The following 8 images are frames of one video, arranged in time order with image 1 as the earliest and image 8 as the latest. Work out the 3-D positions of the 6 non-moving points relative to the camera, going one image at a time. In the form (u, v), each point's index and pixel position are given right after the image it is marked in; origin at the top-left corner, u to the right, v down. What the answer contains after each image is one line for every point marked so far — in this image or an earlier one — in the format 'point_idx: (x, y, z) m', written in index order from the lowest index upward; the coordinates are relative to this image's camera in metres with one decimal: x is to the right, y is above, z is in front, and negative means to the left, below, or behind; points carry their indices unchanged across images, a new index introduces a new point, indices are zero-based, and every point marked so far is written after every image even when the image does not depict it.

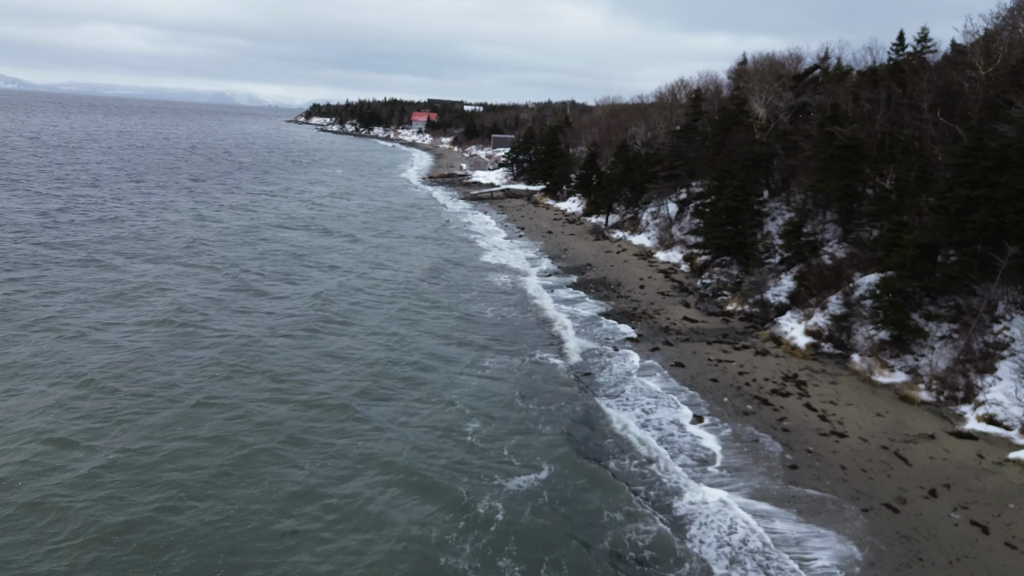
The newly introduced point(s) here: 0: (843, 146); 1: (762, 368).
0: (+9.1, +3.9, +20.0) m
1: (+5.9, -1.9, +17.0) m
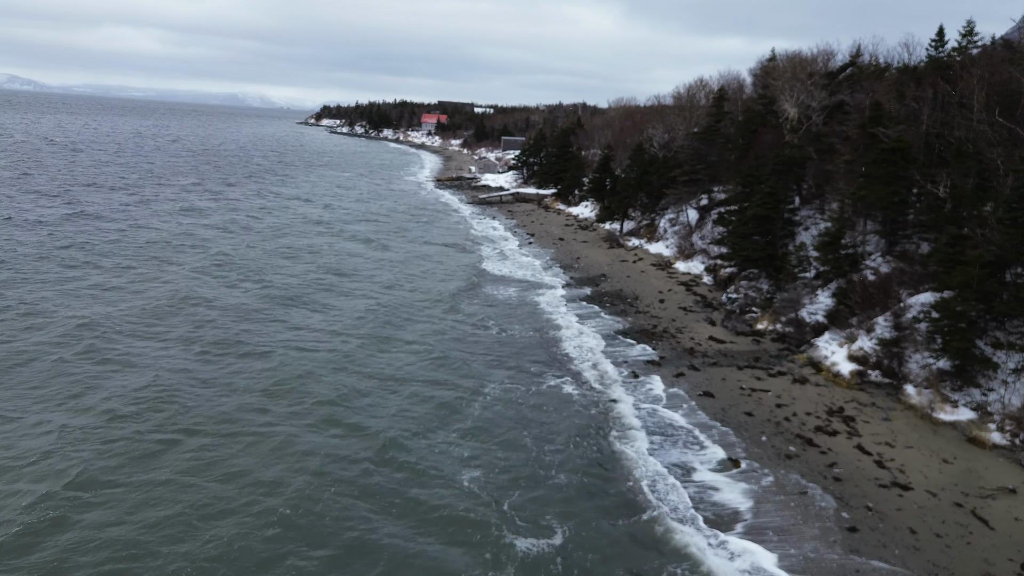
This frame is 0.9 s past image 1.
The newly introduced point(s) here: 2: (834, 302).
0: (+9.3, +3.5, +18.0) m
1: (+6.1, -2.3, +15.1) m
2: (+8.3, -0.4, +18.7) m
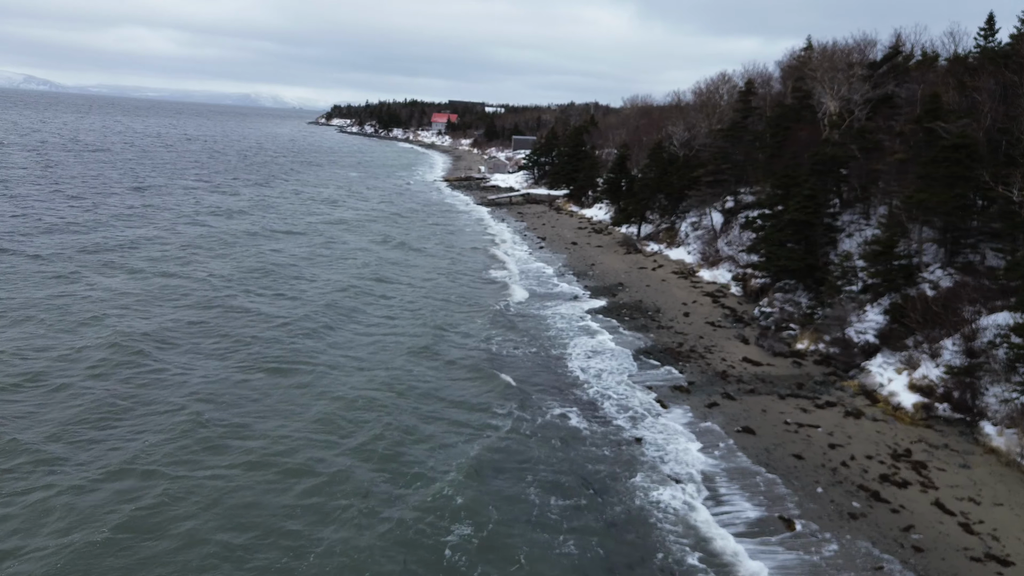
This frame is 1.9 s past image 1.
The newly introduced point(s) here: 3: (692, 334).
0: (+9.5, +3.1, +15.7) m
1: (+6.2, -2.7, +12.8) m
2: (+8.5, -0.7, +16.4) m
3: (+4.7, -1.2, +19.0) m
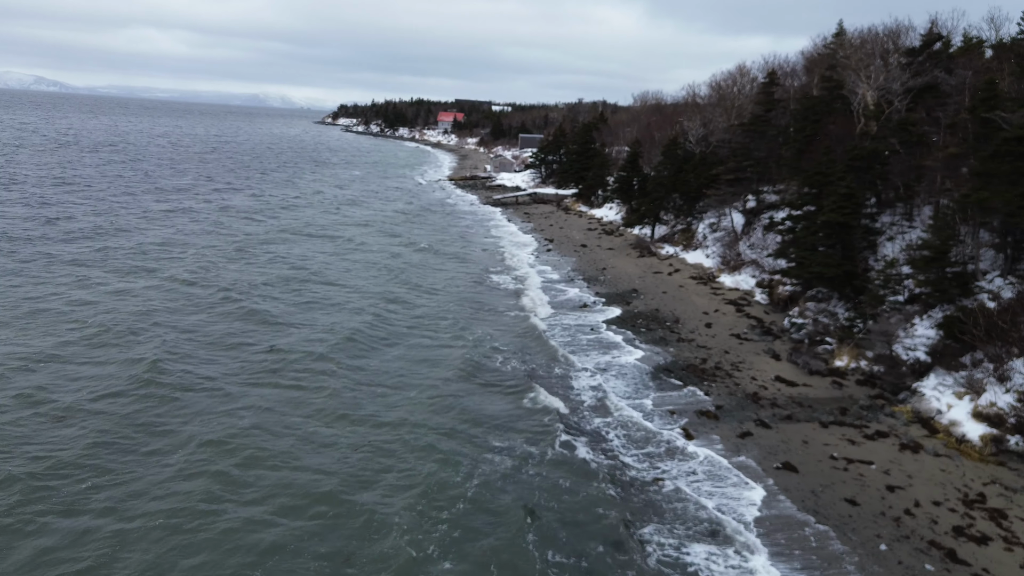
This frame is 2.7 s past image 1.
0: (+9.6, +2.9, +13.8) m
1: (+6.3, -2.9, +11.0) m
2: (+8.6, -1.0, +14.5) m
3: (+4.8, -1.5, +17.1) m
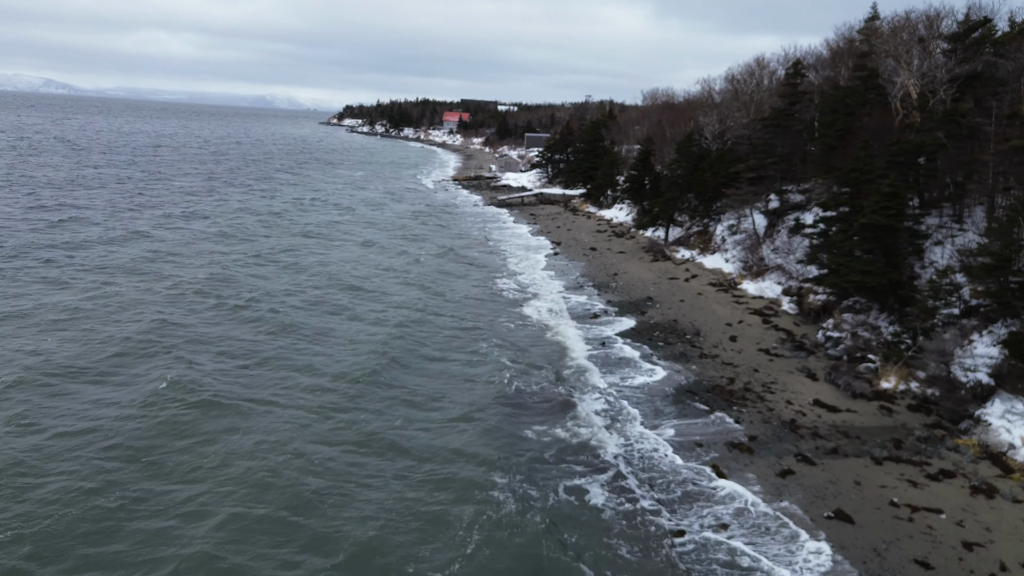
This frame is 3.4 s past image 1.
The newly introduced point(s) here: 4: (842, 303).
0: (+9.7, +2.7, +12.0) m
1: (+6.3, -3.1, +9.2) m
2: (+8.7, -1.2, +12.7) m
3: (+4.9, -1.7, +15.3) m
4: (+7.7, -0.3, +16.8) m
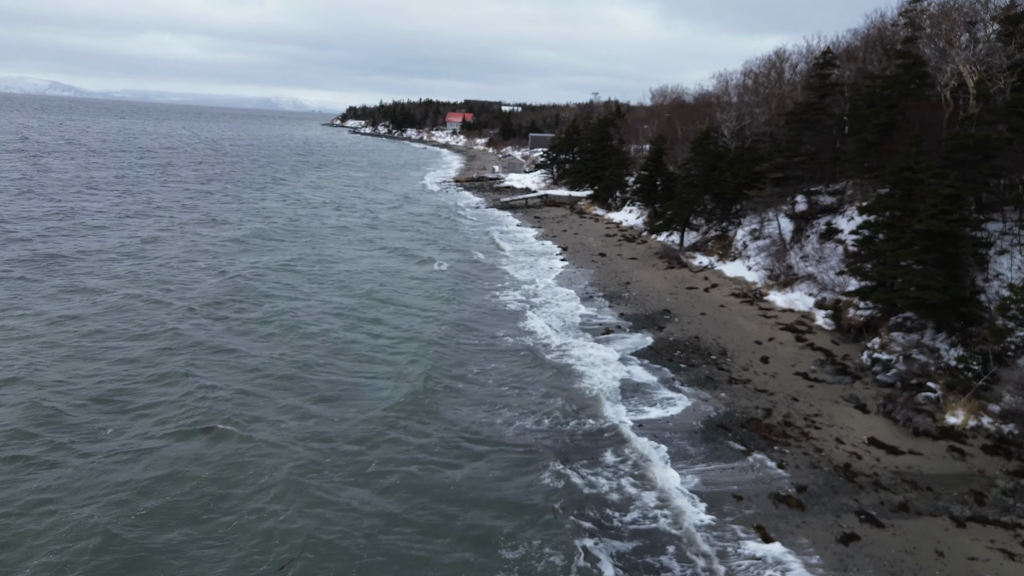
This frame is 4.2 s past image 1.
0: (+9.7, +2.4, +10.0) m
1: (+6.3, -3.4, +7.2) m
2: (+8.7, -1.5, +10.7) m
3: (+5.0, -2.0, +13.3) m
4: (+7.7, -0.6, +14.7) m
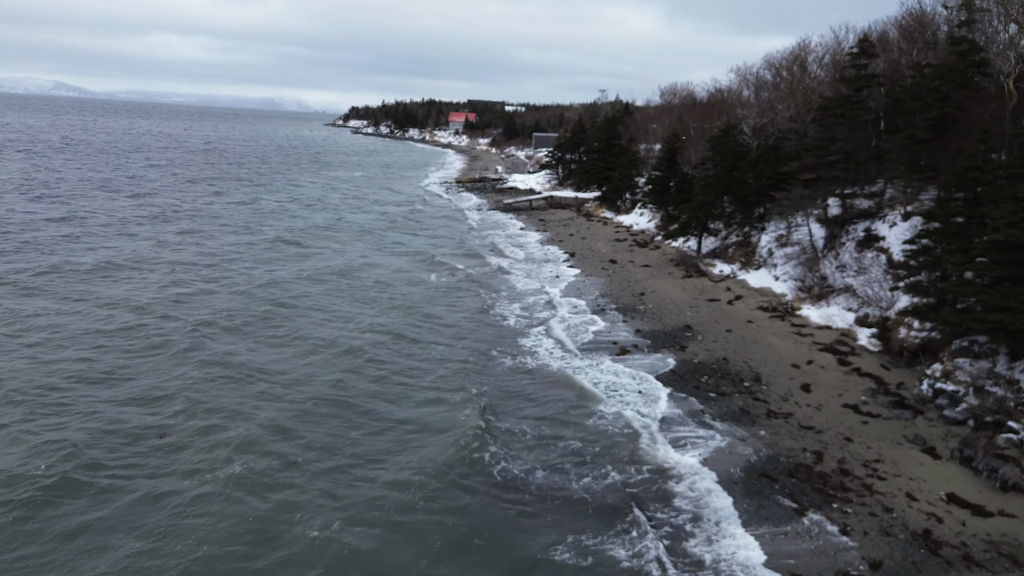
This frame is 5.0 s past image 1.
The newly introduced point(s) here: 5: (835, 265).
0: (+9.7, +2.1, +8.0) m
1: (+6.3, -3.7, +5.2) m
2: (+8.7, -1.8, +8.7) m
3: (+5.0, -2.3, +11.4) m
4: (+7.8, -1.0, +12.8) m
5: (+8.1, +0.6, +18.2) m
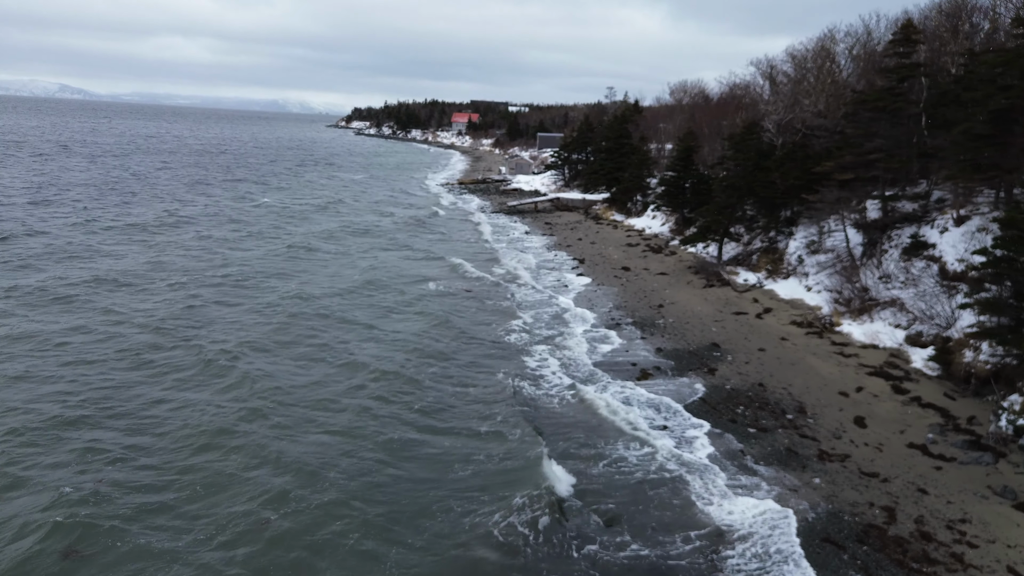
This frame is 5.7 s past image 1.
0: (+9.8, +1.8, +6.1) m
1: (+6.4, -4.0, +3.4) m
2: (+8.8, -2.1, +6.9) m
3: (+5.1, -2.6, +9.5) m
4: (+7.9, -1.2, +10.9) m
5: (+8.3, +0.3, +16.4) m
